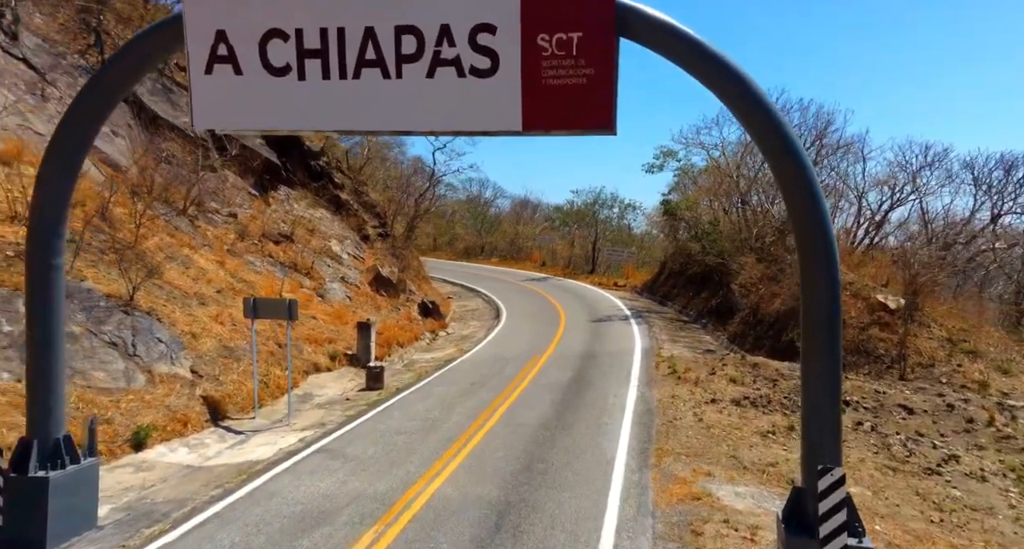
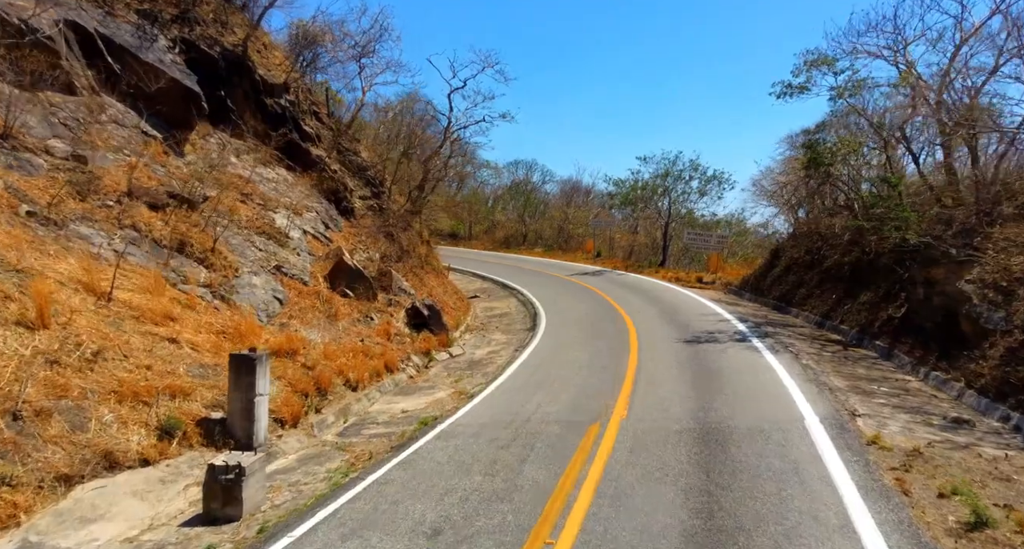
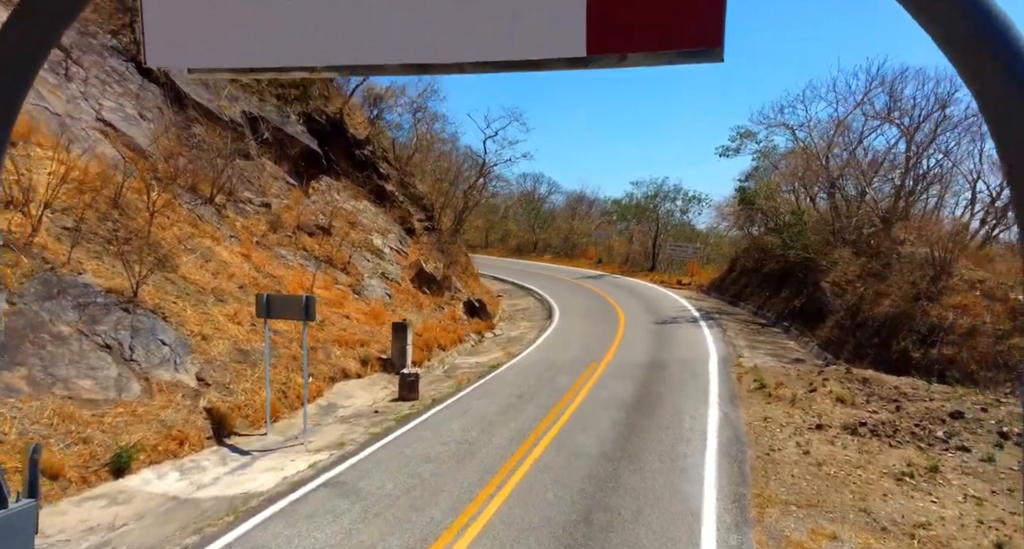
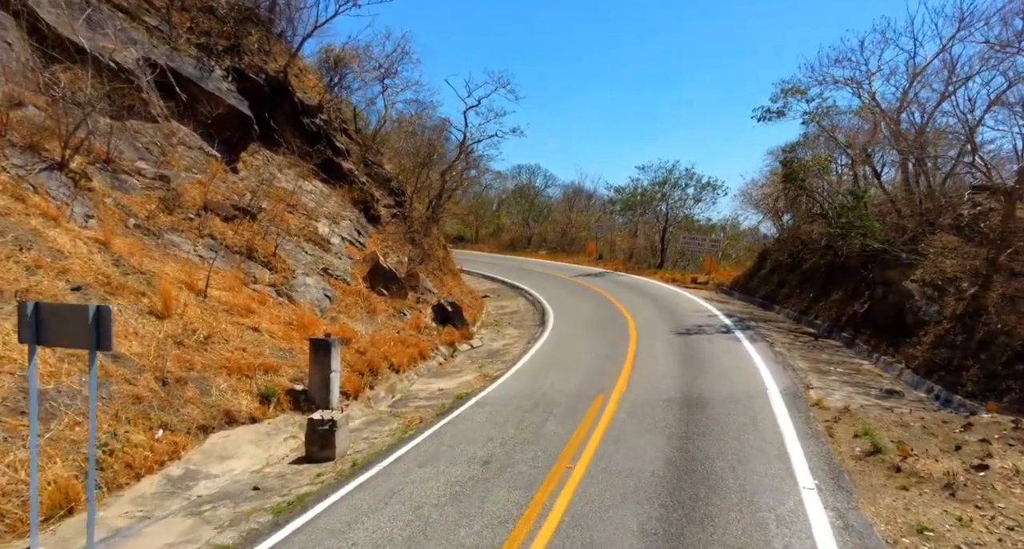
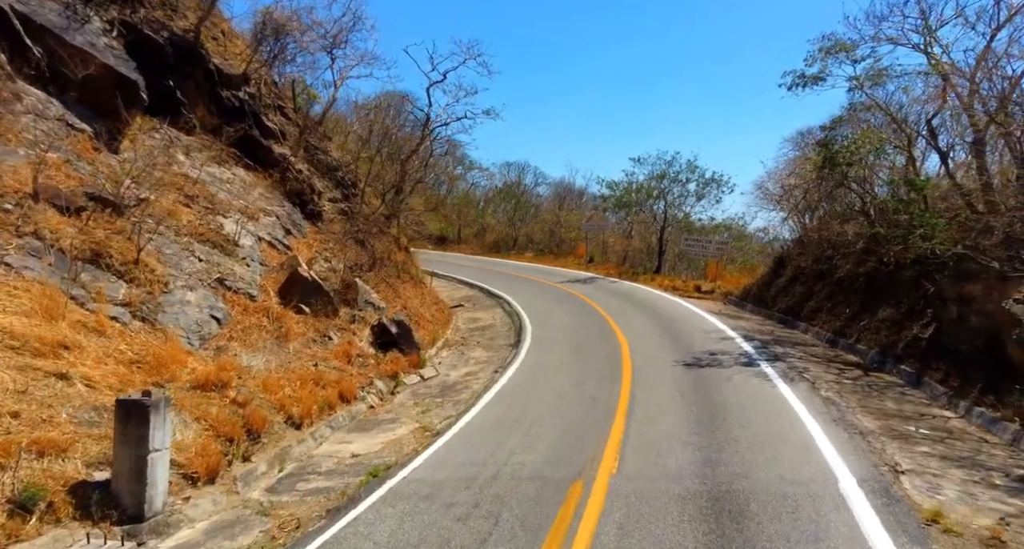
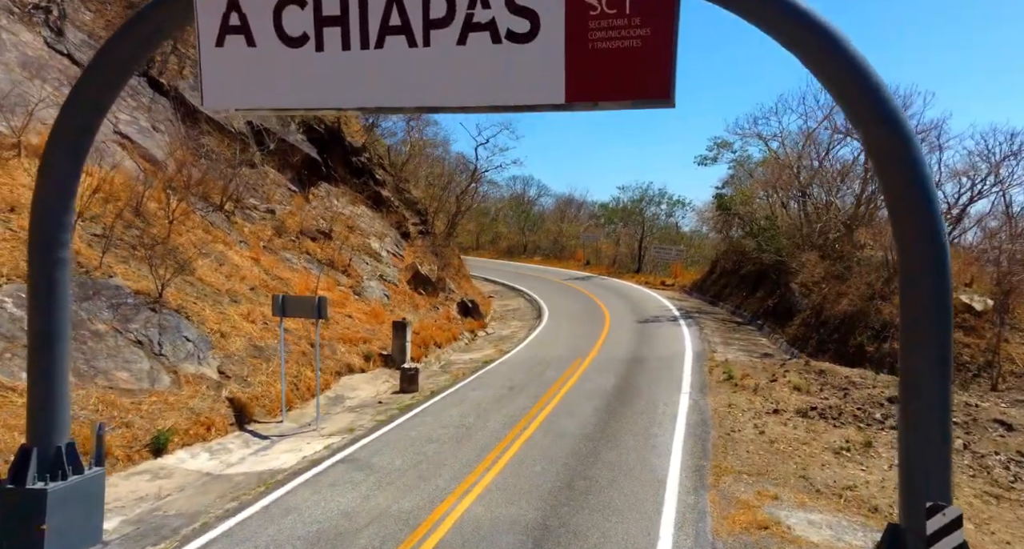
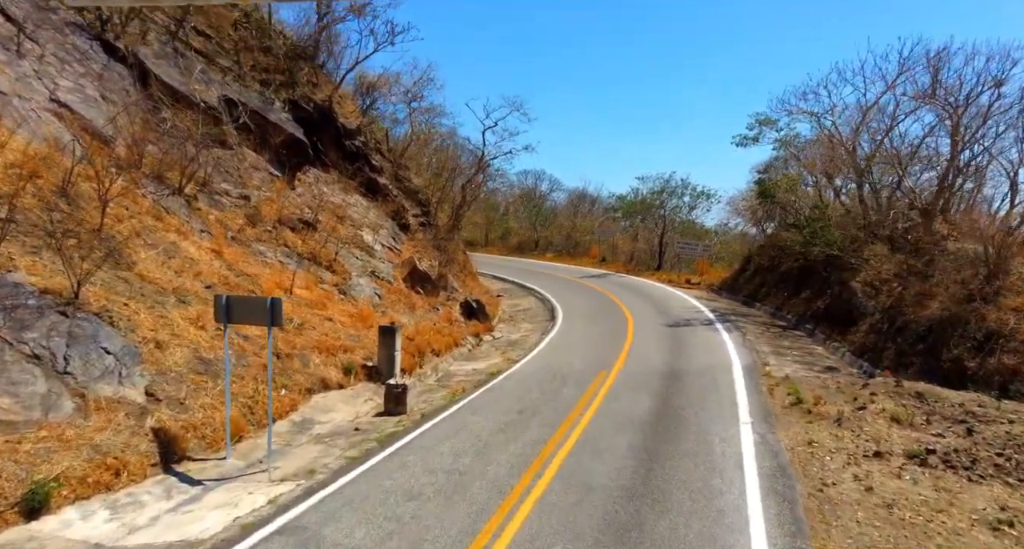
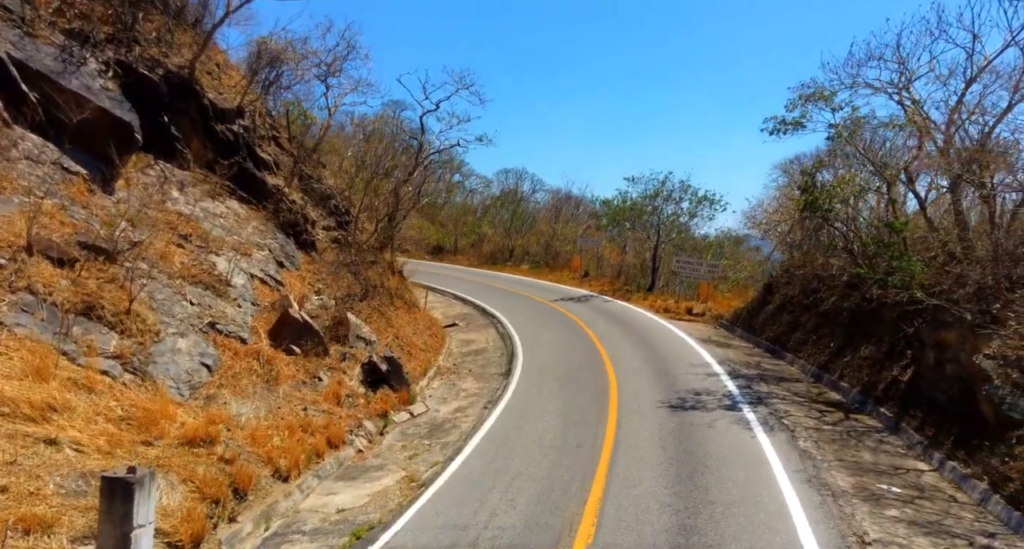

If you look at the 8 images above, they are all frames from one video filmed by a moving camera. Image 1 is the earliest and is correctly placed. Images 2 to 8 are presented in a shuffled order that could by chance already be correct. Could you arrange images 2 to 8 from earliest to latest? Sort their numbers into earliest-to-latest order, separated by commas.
6, 3, 7, 4, 2, 5, 8
